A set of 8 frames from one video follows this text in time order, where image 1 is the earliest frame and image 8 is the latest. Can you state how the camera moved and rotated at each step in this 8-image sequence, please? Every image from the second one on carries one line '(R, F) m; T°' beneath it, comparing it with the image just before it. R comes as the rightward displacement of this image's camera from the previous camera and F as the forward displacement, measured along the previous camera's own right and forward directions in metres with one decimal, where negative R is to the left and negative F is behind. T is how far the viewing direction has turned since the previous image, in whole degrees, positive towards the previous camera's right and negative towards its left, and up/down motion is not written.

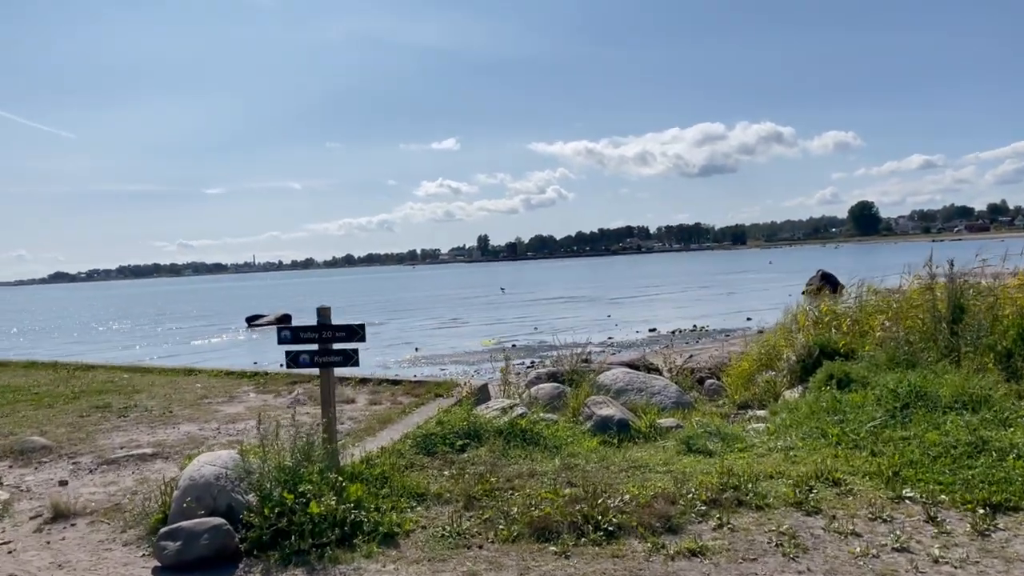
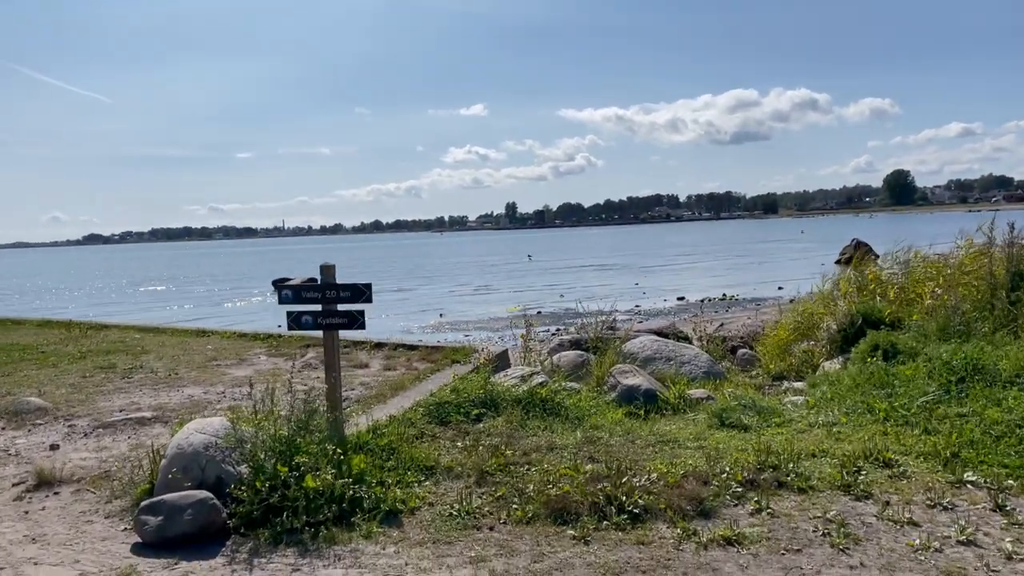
(+0.1, +0.6) m; -2°
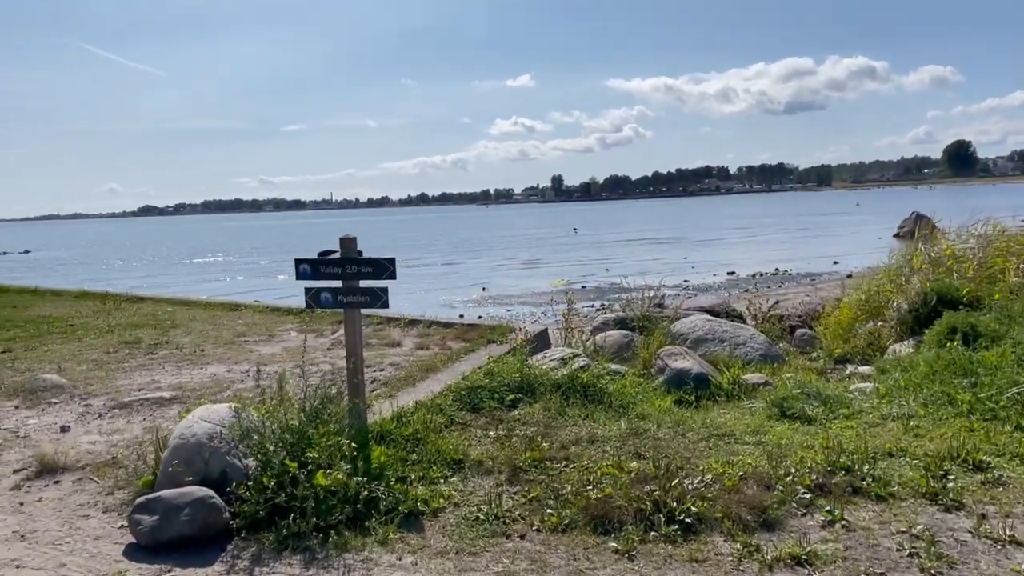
(+0.1, +0.7) m; -3°
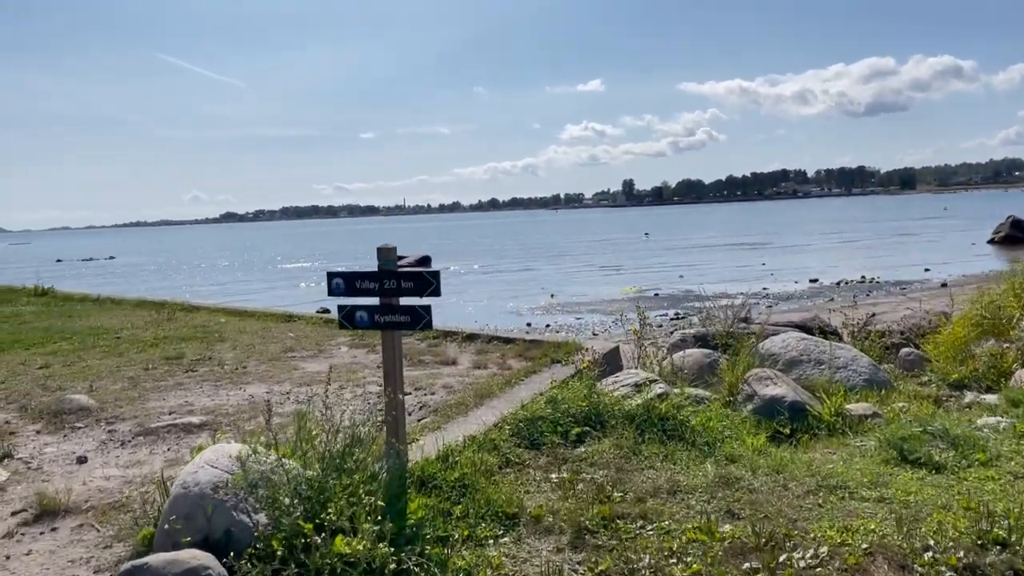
(0.0, +1.0) m; -5°
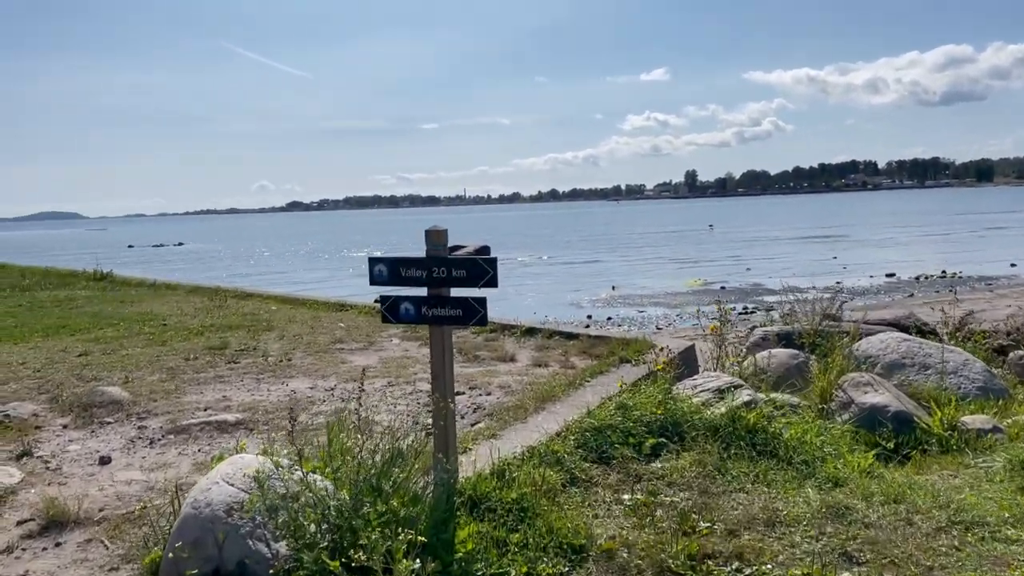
(-0.1, +0.8) m; -4°
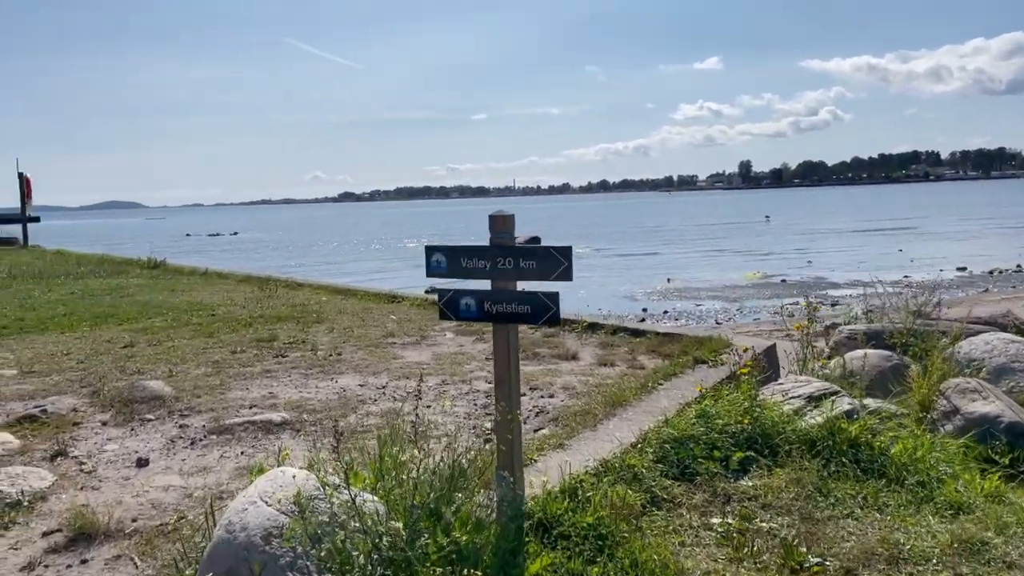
(-0.1, +0.6) m; -3°
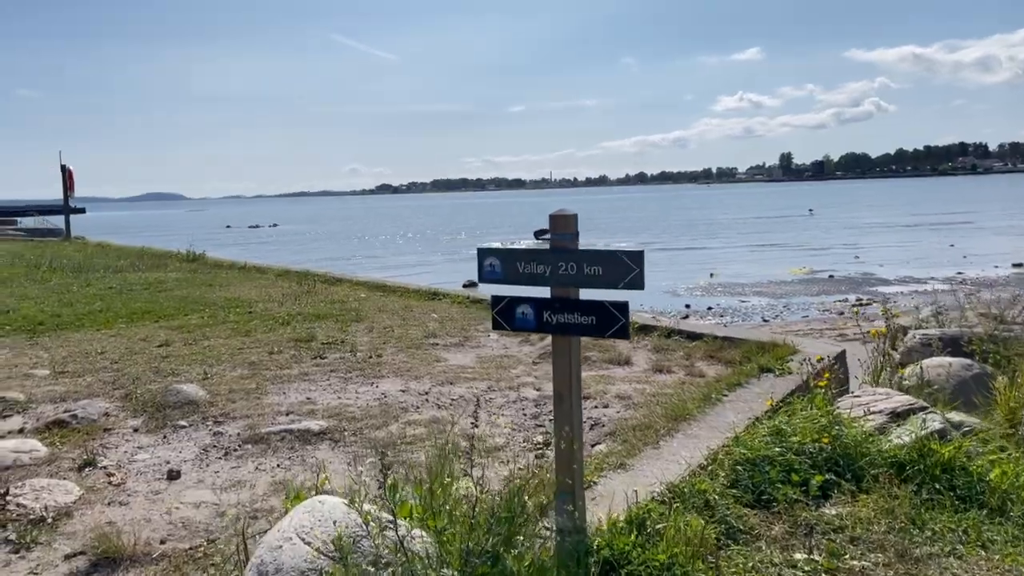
(-0.1, +0.4) m; -2°
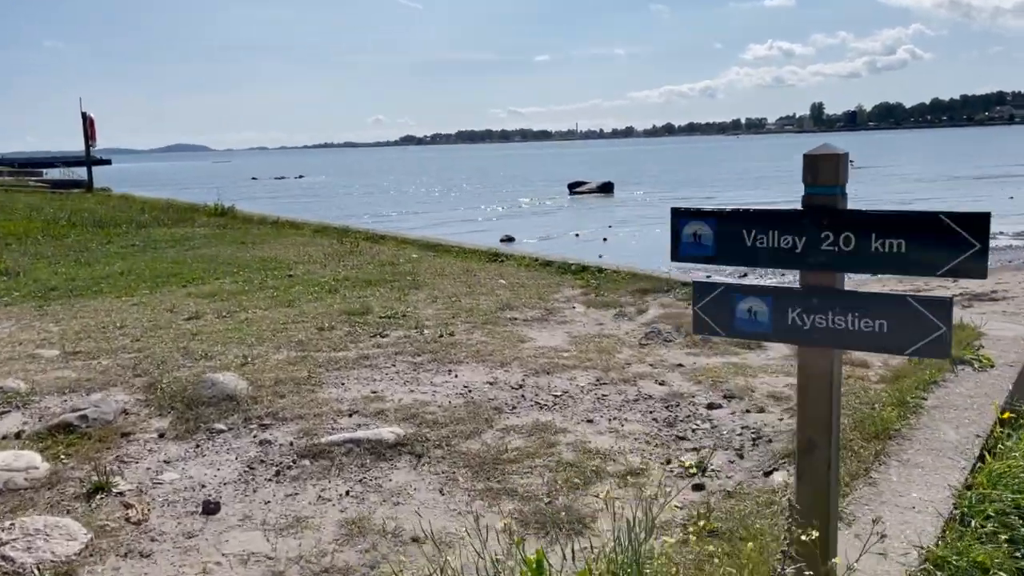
(-0.6, +1.4) m; -2°
